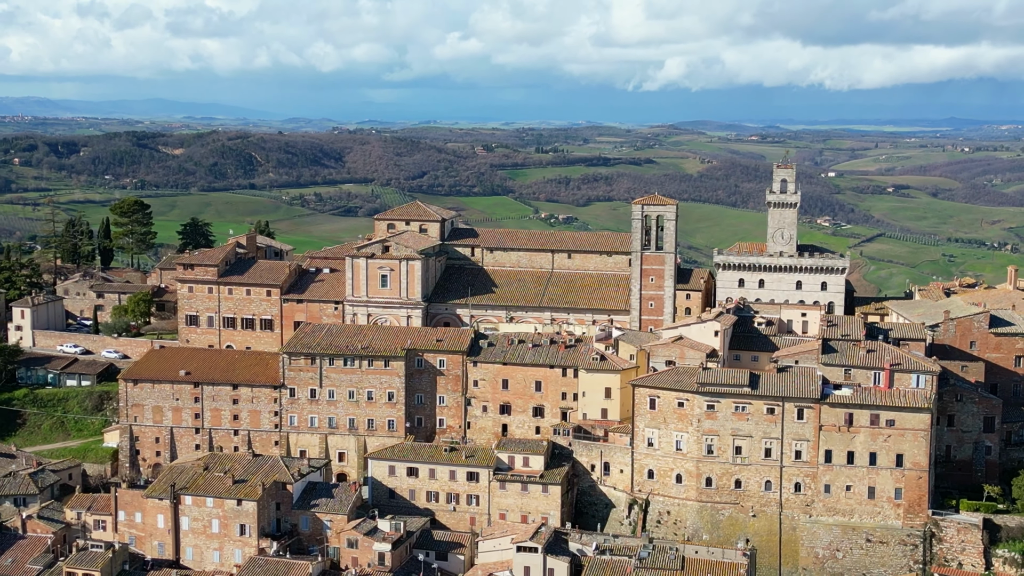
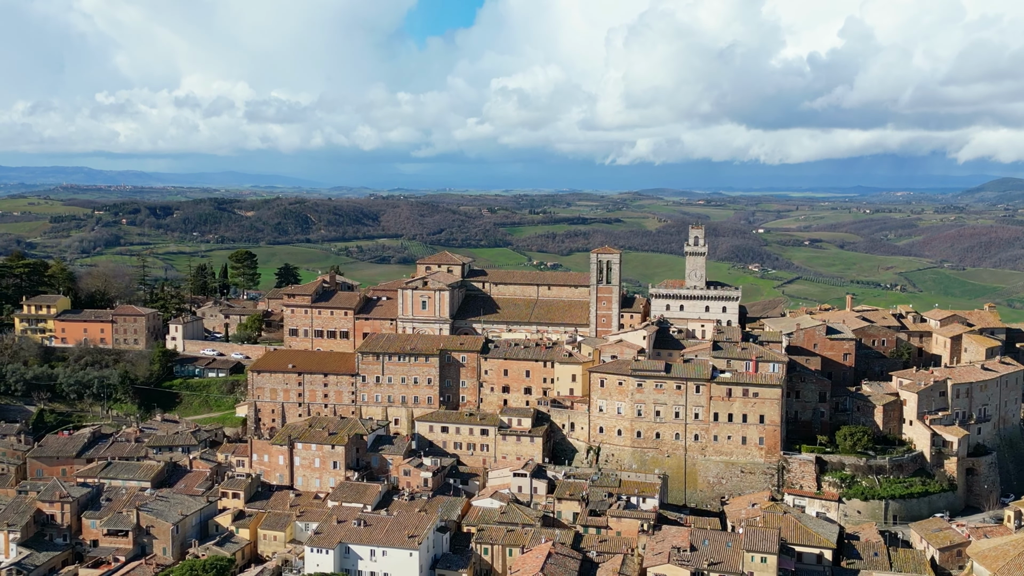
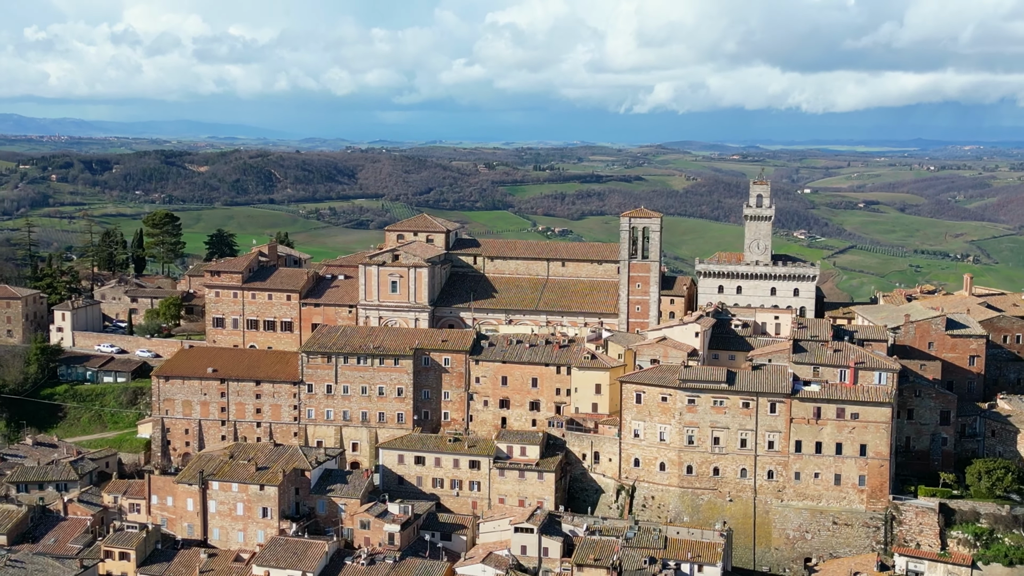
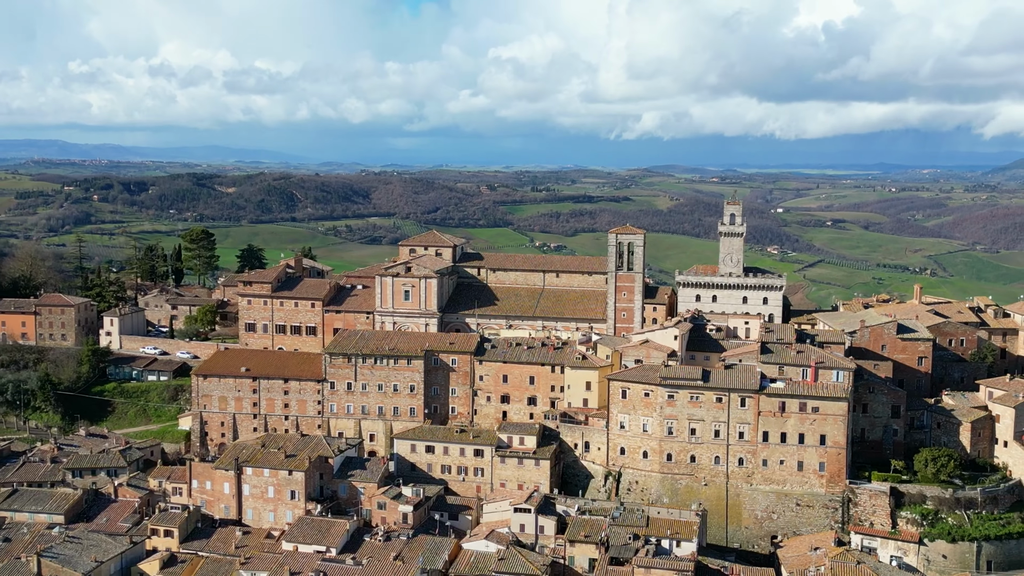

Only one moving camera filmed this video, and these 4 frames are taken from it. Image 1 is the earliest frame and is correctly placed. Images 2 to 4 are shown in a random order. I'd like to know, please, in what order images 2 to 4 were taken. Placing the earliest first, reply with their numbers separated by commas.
3, 4, 2
